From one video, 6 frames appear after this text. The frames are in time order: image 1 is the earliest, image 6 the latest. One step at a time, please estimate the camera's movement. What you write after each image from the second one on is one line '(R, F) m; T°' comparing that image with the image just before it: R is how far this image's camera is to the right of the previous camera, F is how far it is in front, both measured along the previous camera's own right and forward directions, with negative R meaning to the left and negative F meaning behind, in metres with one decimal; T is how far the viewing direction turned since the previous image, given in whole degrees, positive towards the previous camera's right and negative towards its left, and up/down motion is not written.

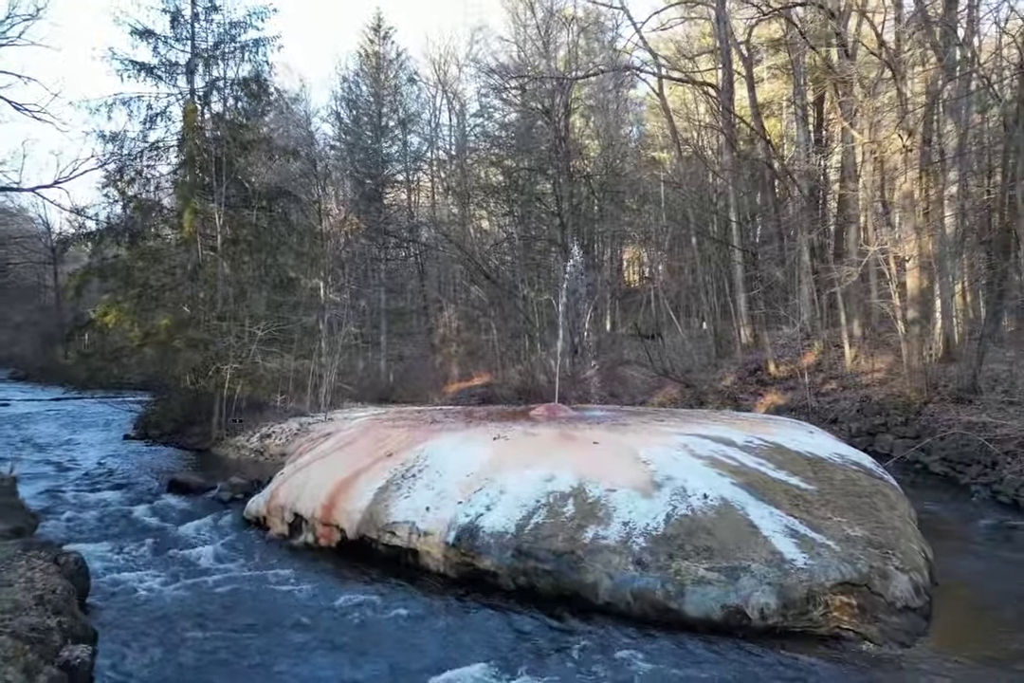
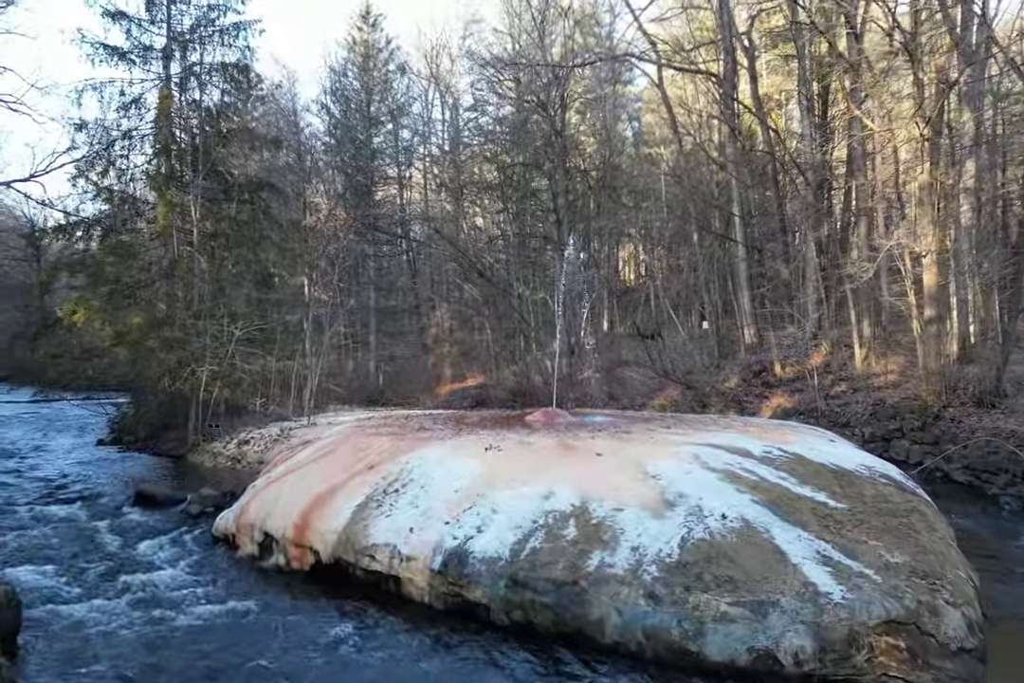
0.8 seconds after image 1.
(0.0, +0.8) m; 0°
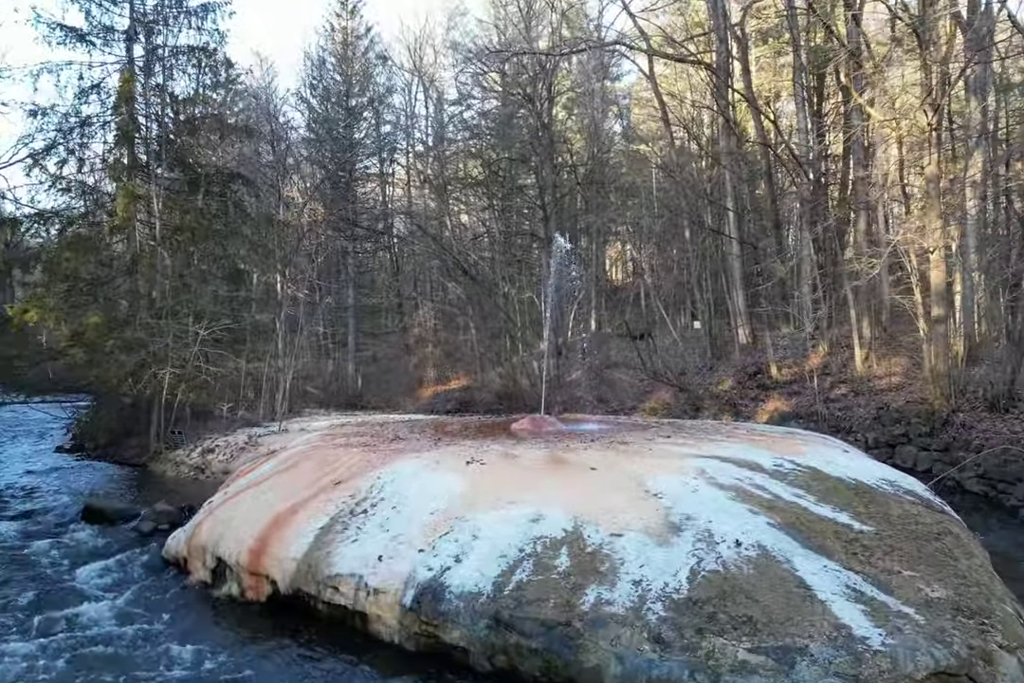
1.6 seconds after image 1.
(0.0, +0.8) m; +1°
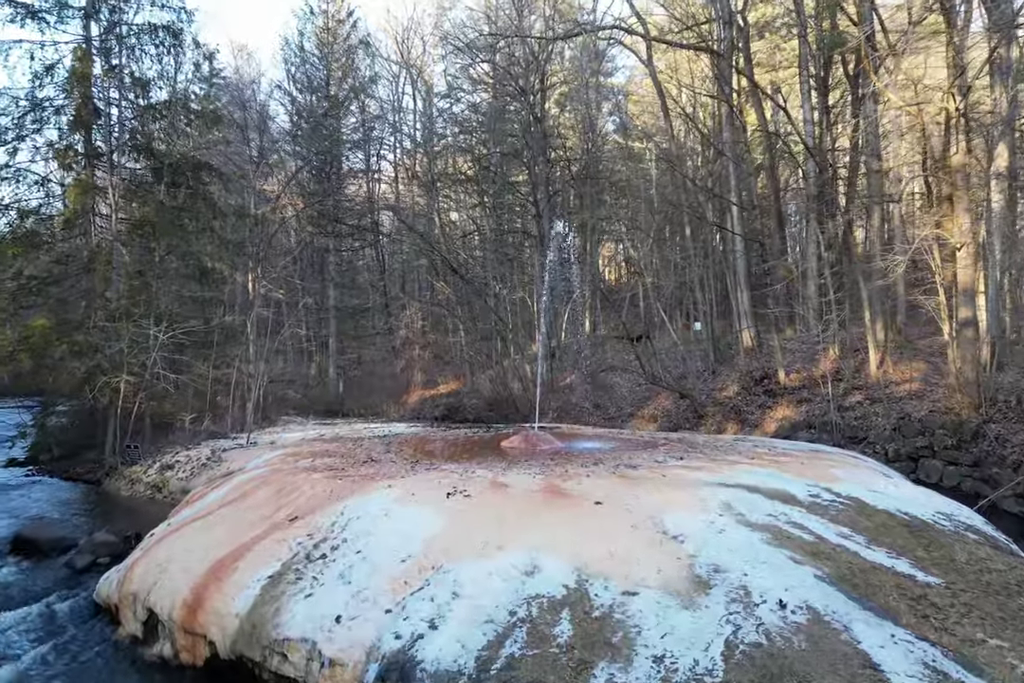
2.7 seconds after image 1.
(0.0, +1.1) m; +1°
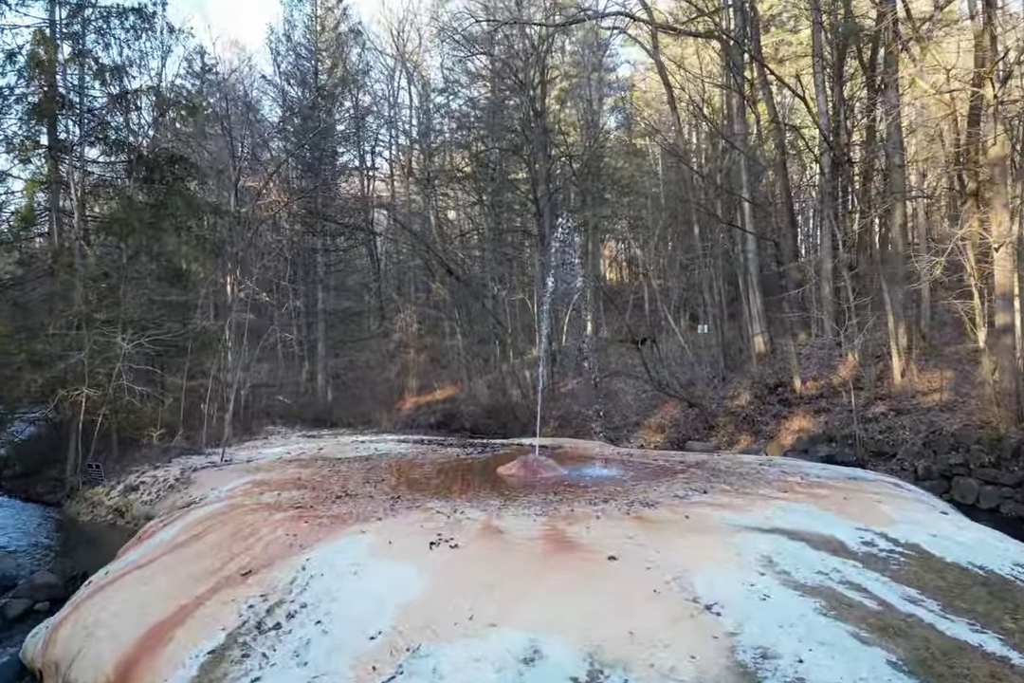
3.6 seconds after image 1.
(0.0, +1.0) m; 0°
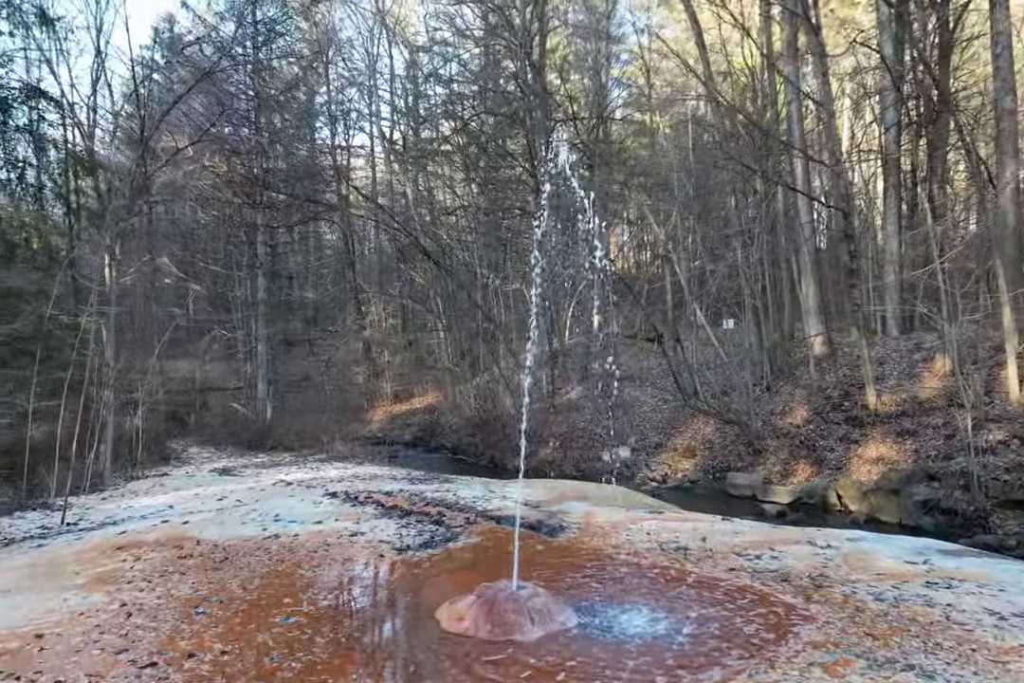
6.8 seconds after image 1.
(+0.2, +3.6) m; 0°
